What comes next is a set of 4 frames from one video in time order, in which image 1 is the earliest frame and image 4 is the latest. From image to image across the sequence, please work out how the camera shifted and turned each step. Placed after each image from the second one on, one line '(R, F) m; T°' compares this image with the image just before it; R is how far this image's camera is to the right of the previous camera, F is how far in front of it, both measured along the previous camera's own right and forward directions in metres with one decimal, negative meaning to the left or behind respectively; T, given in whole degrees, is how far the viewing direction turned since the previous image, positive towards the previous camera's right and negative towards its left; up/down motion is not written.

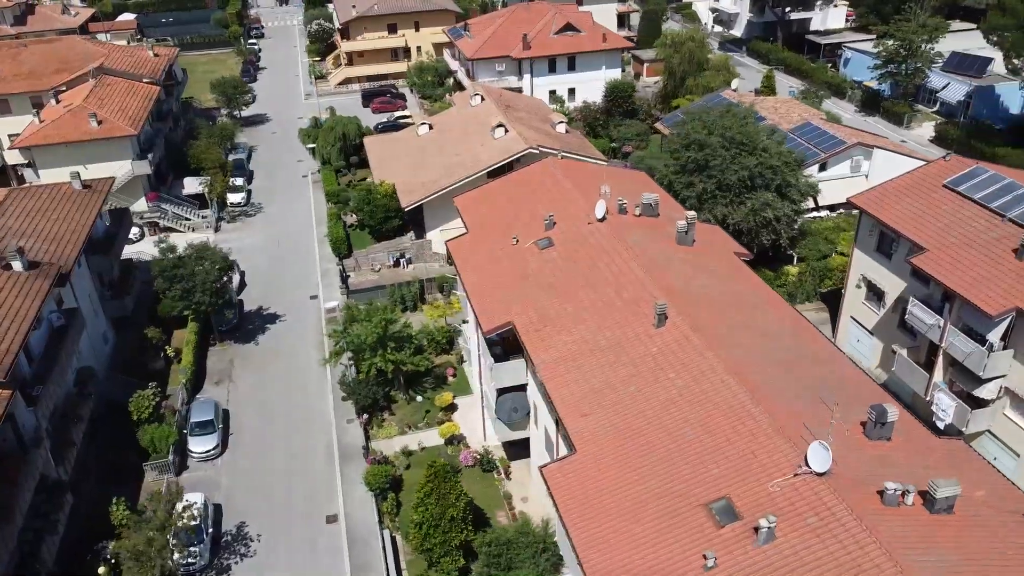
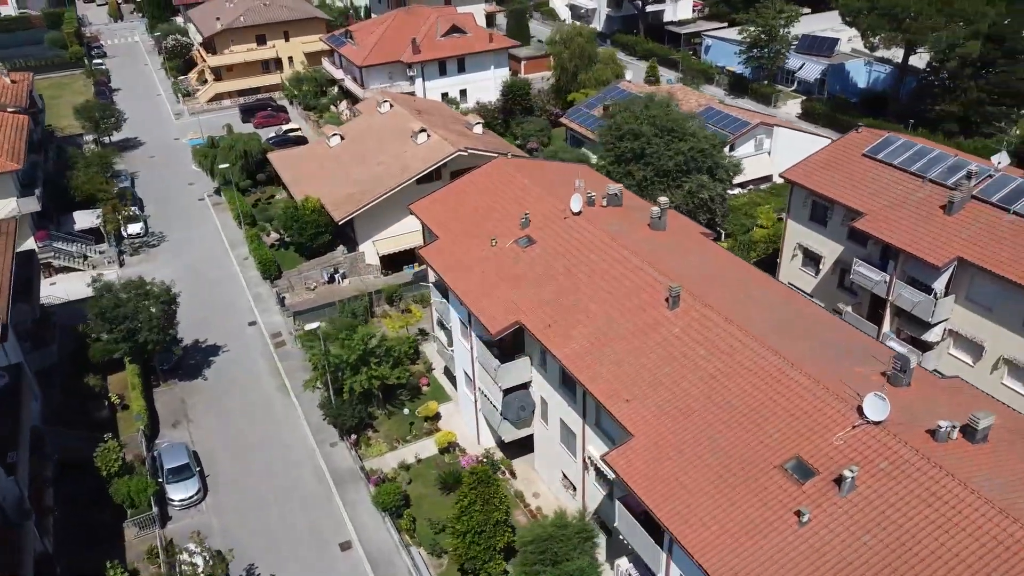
(-5.0, +0.3) m; +11°
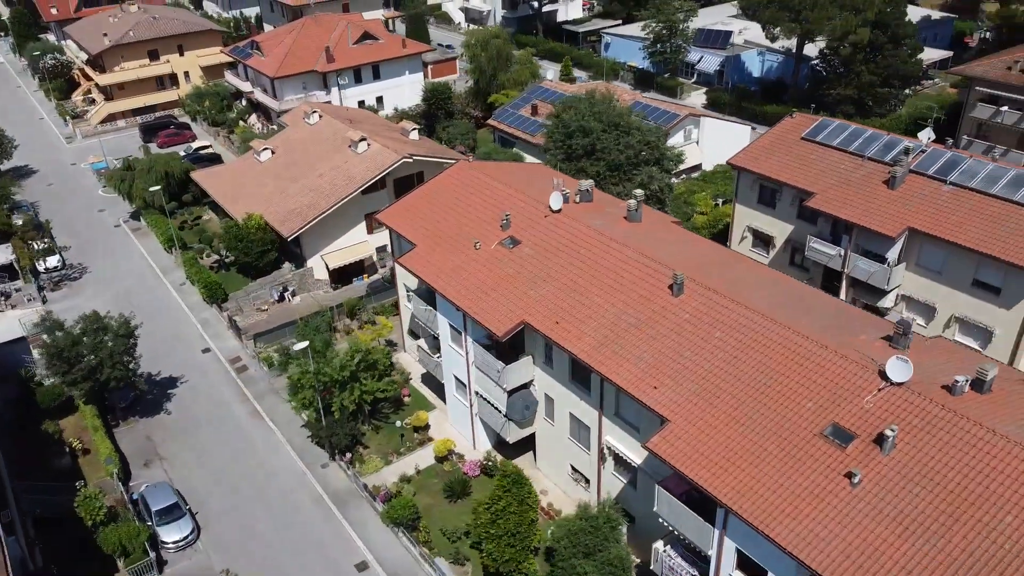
(-3.9, +0.2) m; +8°
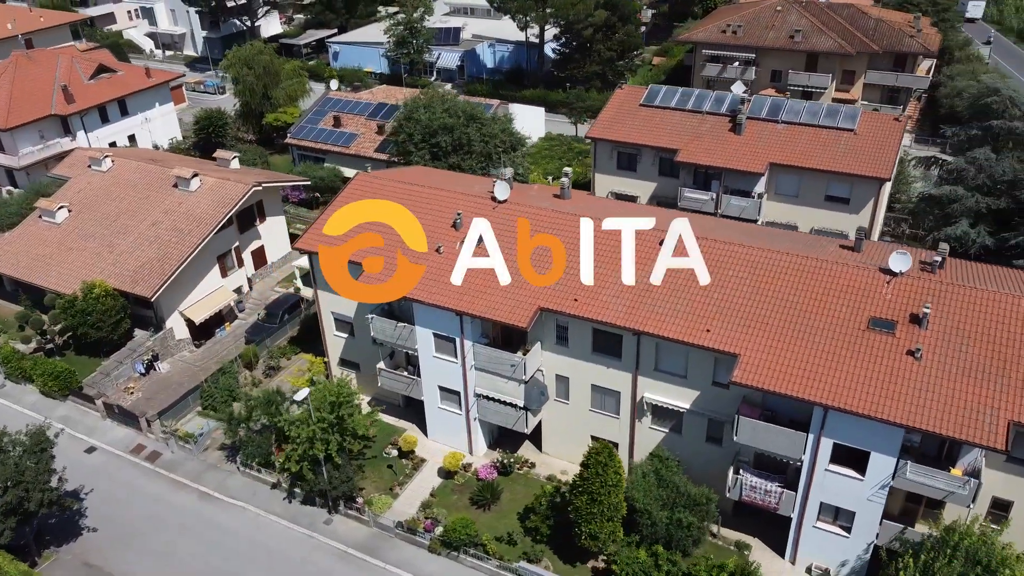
(-10.8, +2.3) m; +23°
